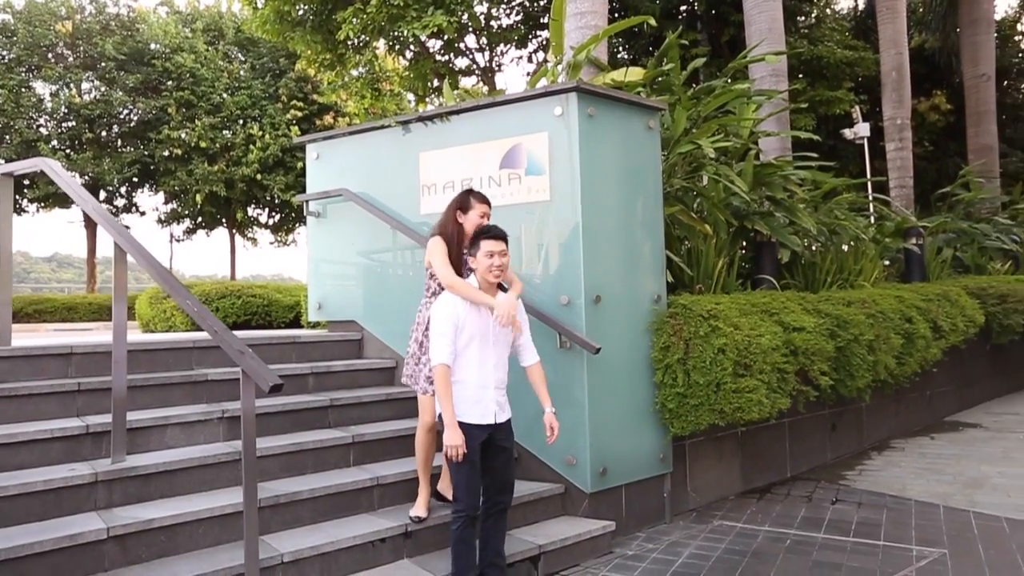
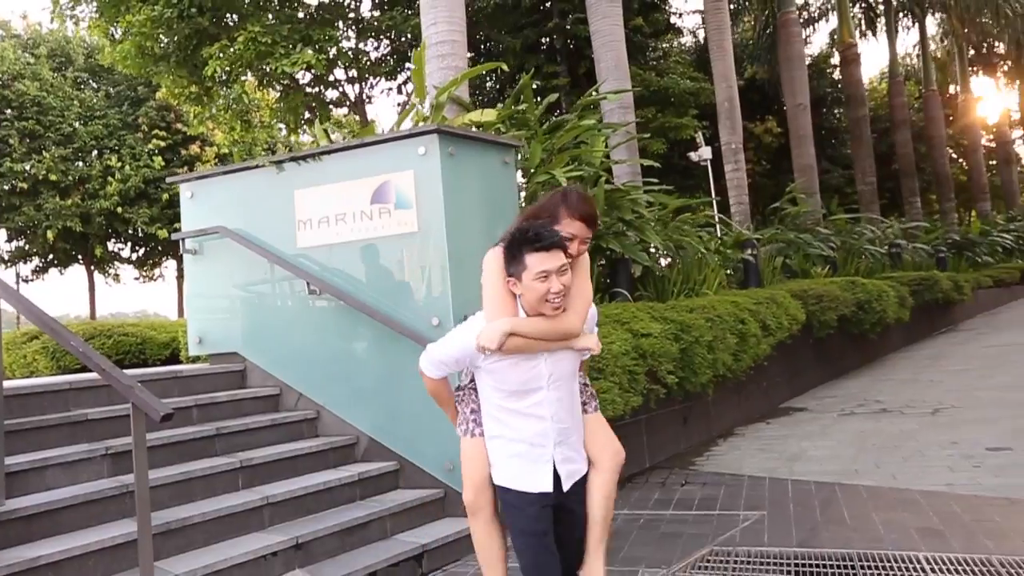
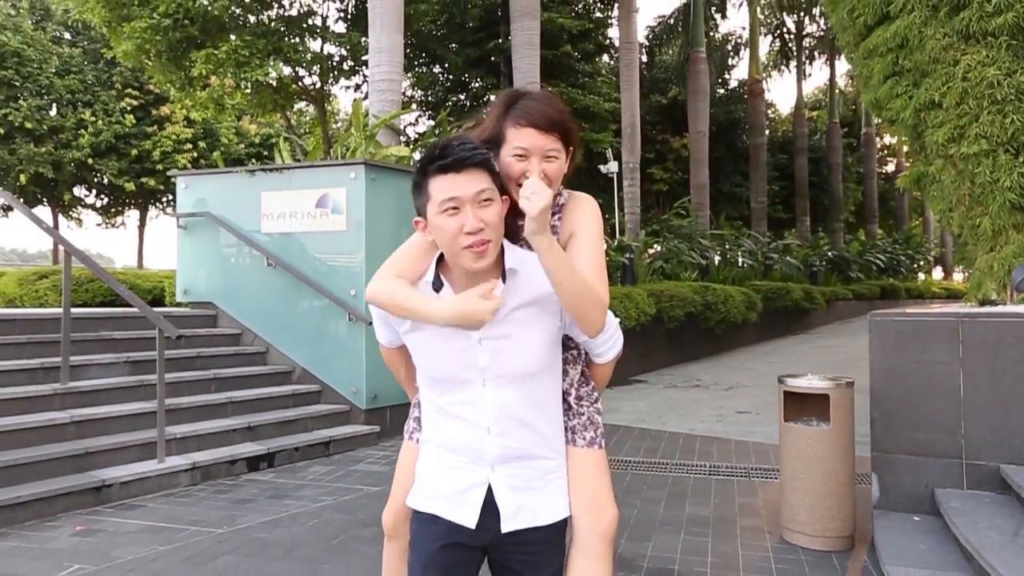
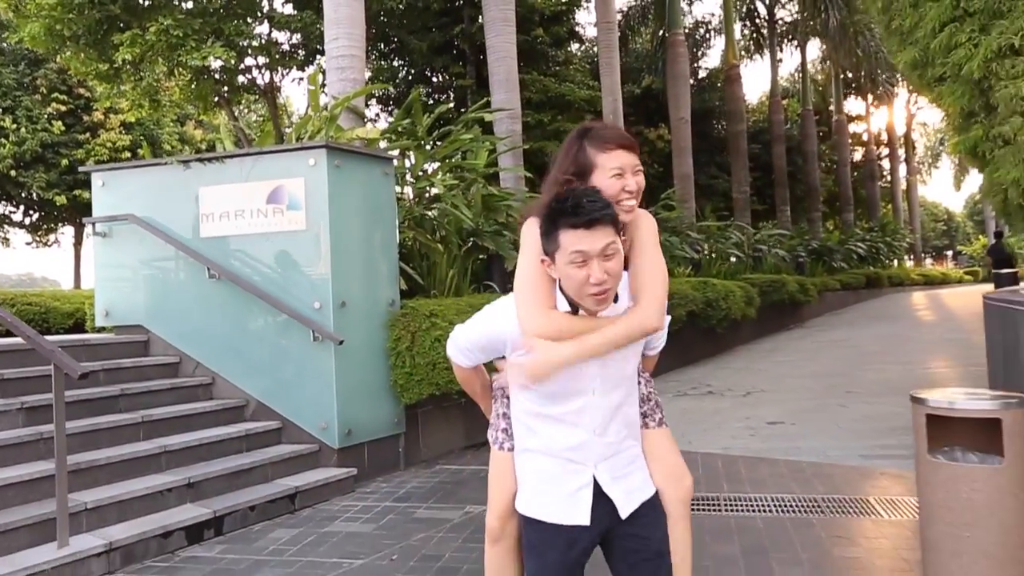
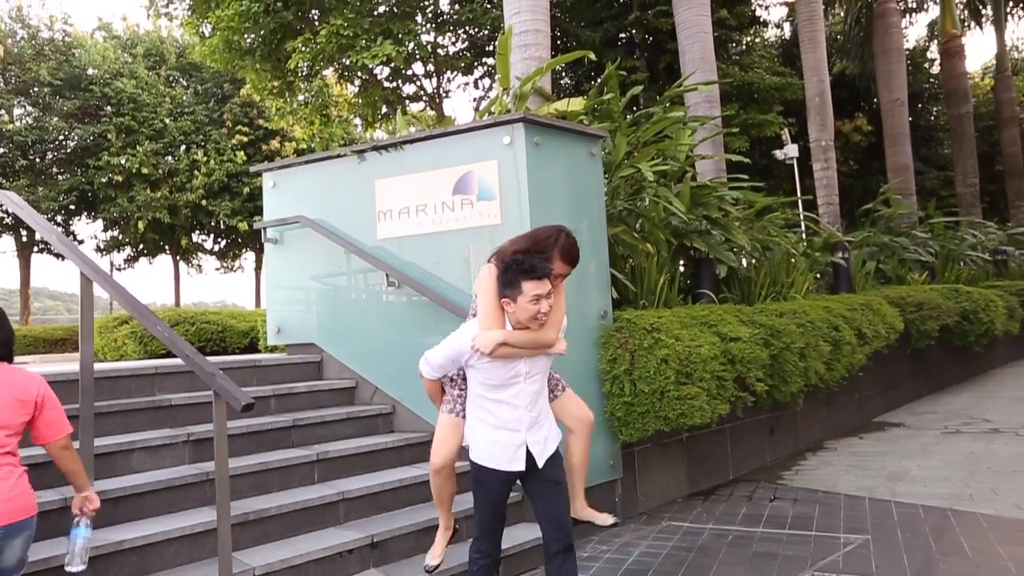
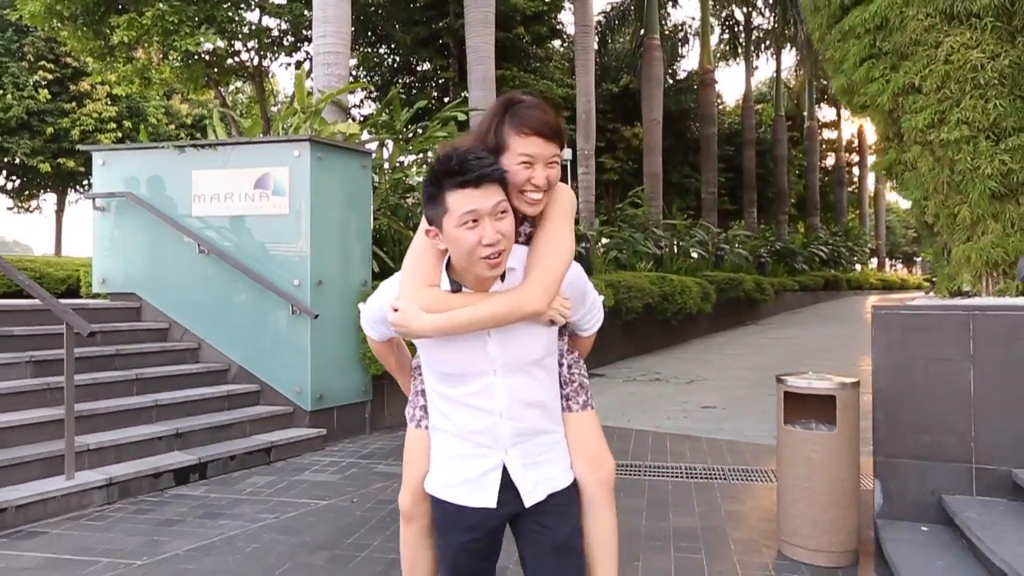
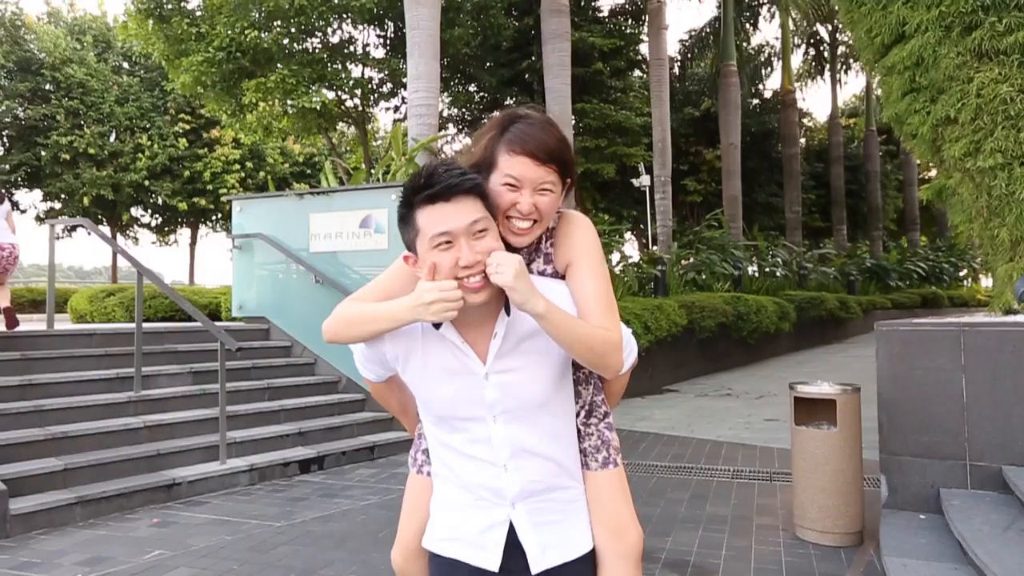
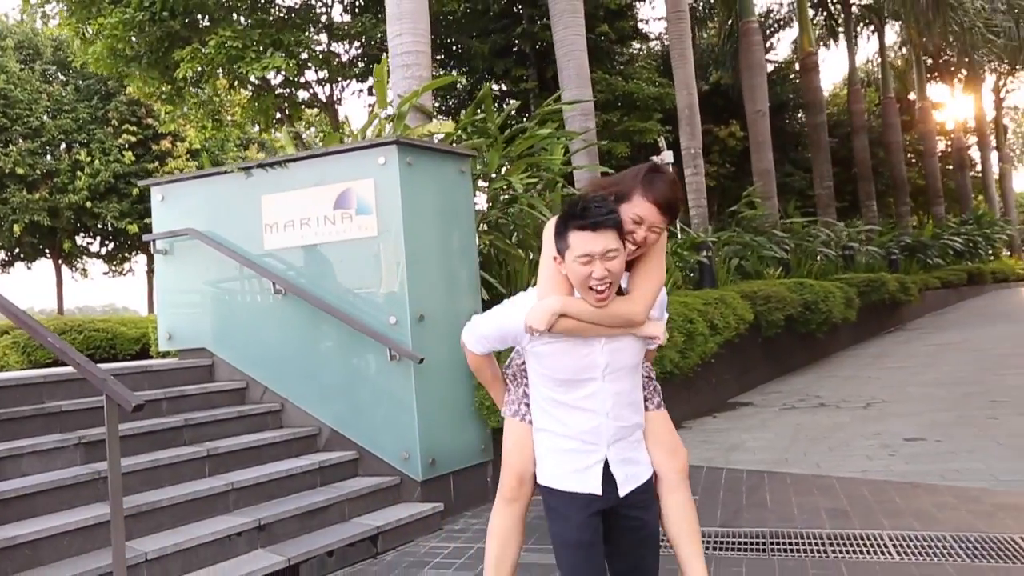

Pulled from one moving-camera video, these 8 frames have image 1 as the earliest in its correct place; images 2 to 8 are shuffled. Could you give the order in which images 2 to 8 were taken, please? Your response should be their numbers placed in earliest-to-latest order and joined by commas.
5, 2, 8, 4, 6, 3, 7
